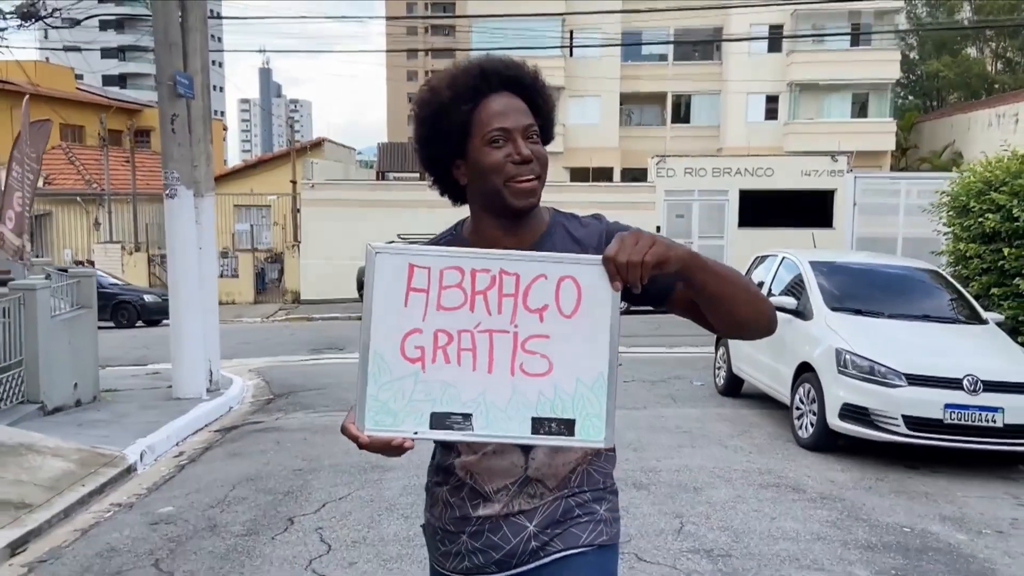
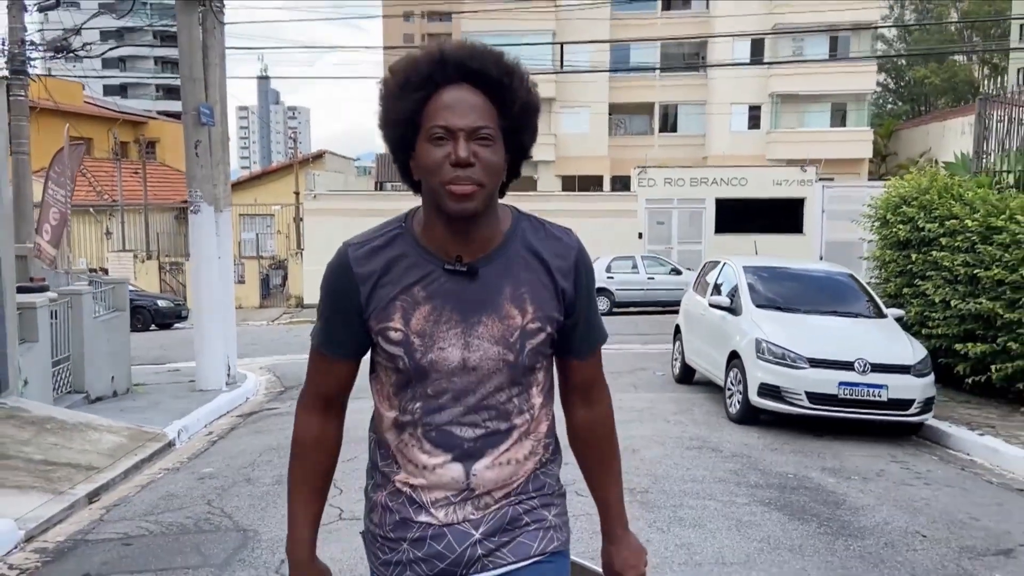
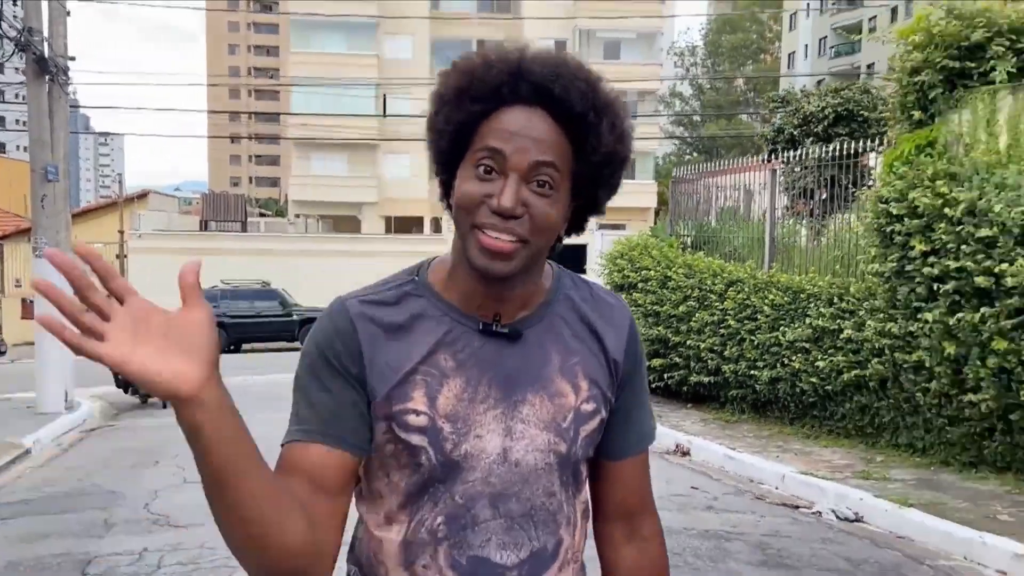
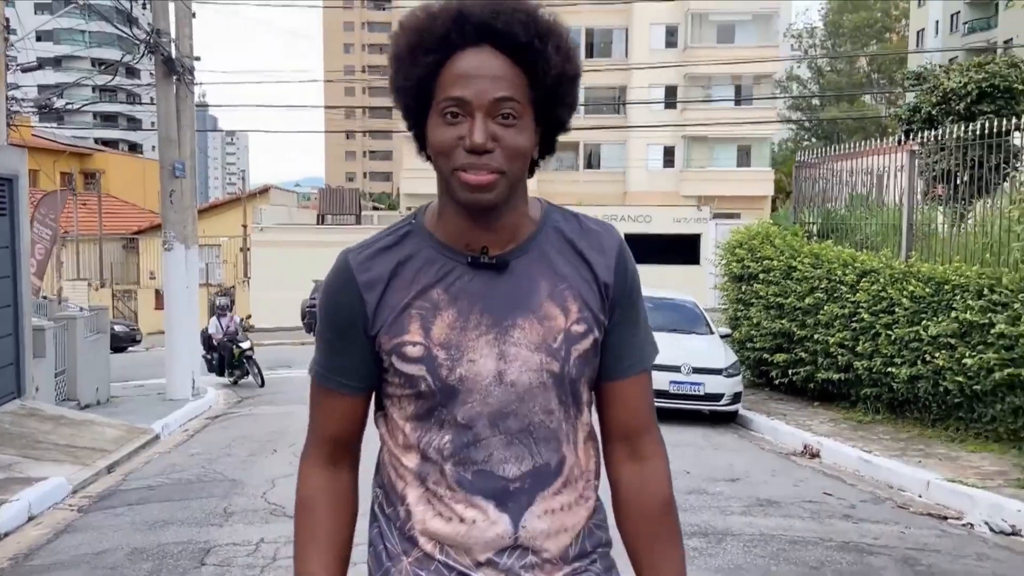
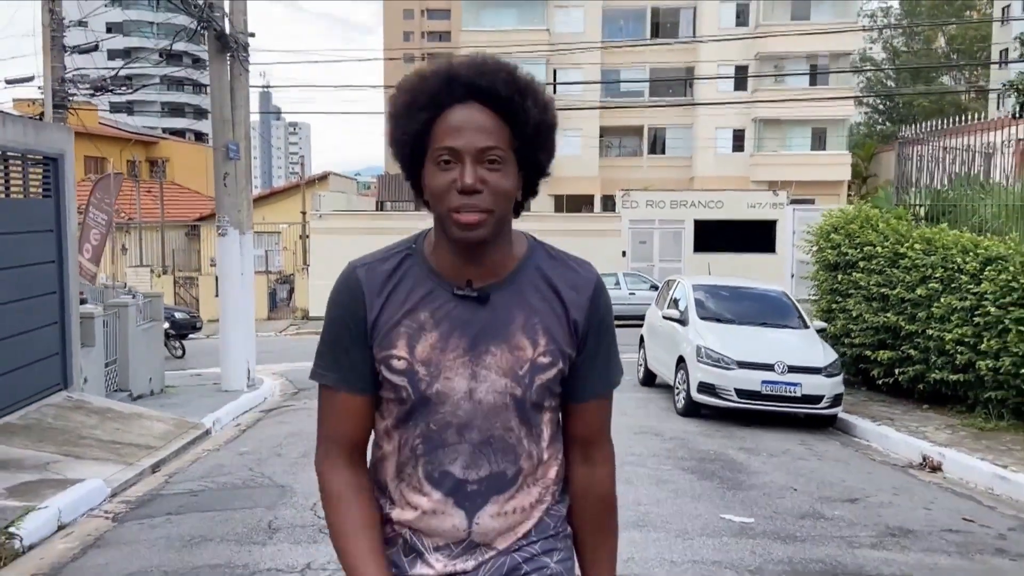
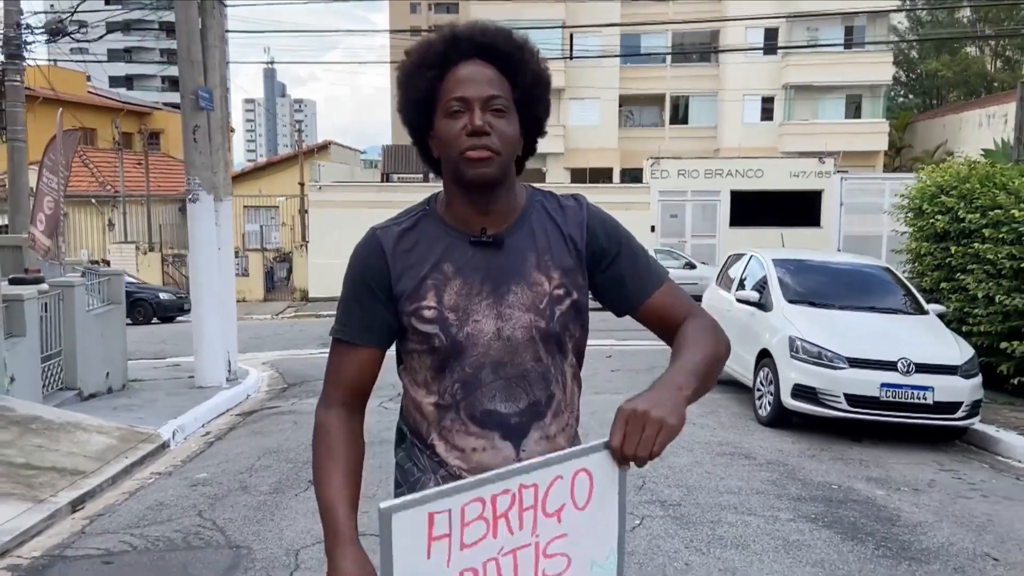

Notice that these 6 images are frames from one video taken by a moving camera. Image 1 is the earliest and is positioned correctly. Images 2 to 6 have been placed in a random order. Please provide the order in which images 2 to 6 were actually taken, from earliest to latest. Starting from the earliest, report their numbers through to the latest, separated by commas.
6, 2, 5, 4, 3
